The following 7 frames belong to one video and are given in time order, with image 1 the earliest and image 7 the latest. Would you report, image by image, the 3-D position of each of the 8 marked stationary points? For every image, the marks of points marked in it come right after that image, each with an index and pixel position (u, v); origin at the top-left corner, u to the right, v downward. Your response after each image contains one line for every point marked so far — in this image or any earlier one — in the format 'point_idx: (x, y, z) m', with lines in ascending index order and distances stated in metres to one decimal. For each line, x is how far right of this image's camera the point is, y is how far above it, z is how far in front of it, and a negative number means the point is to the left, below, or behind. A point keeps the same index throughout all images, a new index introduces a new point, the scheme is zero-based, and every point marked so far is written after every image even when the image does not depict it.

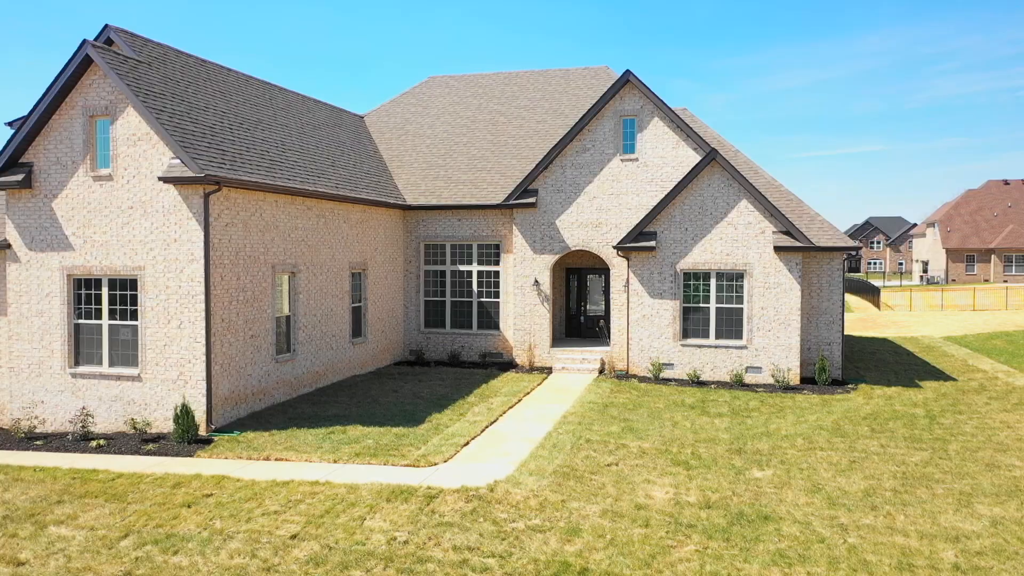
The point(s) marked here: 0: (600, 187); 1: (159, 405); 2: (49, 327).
0: (+1.9, +2.1, +17.8) m
1: (-5.2, -1.7, +12.5) m
2: (-7.1, -0.6, +12.9) m
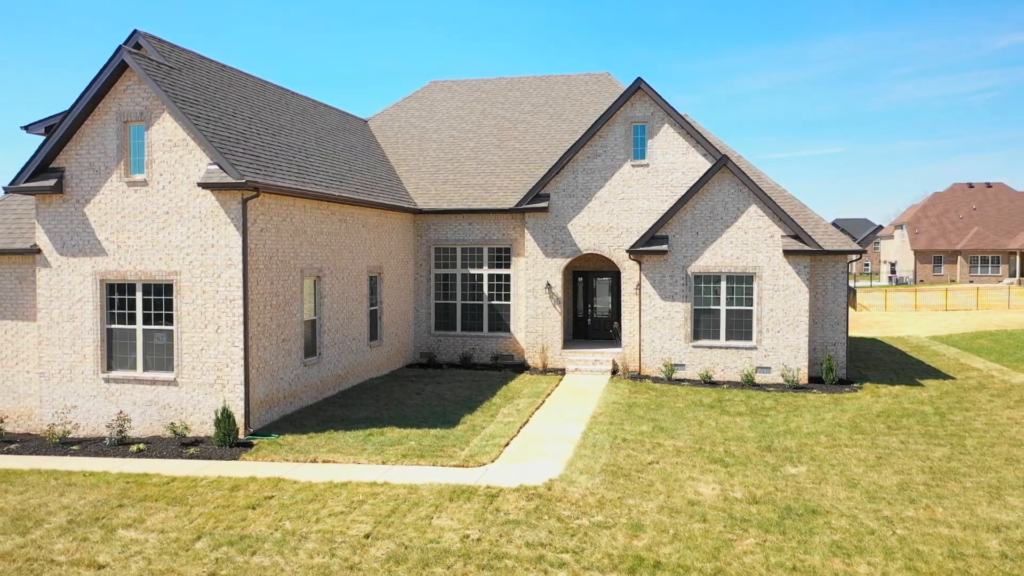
0: (+2.1, +2.1, +18.1) m
1: (-4.7, -1.8, +12.6) m
2: (-6.6, -0.7, +13.0) m
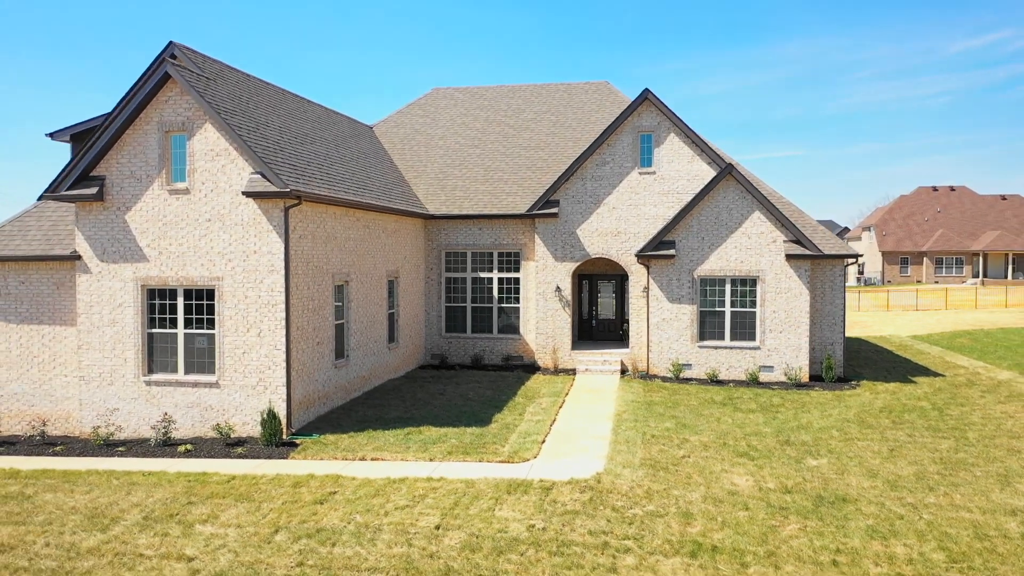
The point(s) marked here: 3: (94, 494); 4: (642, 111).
0: (+2.4, +2.0, +18.8) m
1: (-4.2, -1.9, +13.0) m
2: (-6.1, -0.7, +13.3) m
3: (-5.1, -2.5, +10.3) m
4: (+2.8, +3.9, +18.5) m
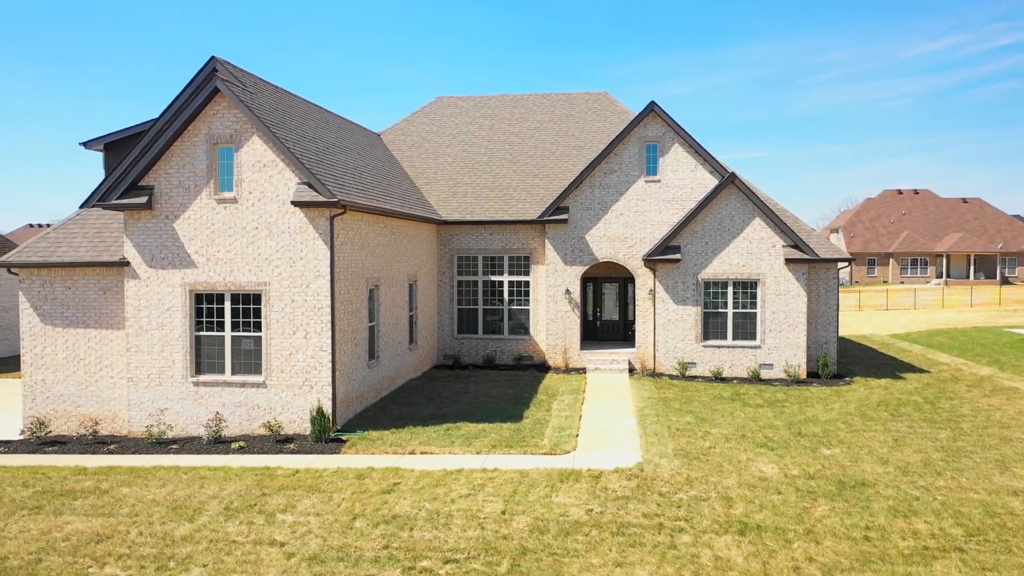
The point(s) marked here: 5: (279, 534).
0: (+2.7, +1.9, +19.8) m
1: (-3.6, -2.0, +13.6) m
2: (-5.6, -0.8, +13.9) m
3: (-4.4, -2.6, +10.9) m
4: (+3.1, +3.8, +19.5) m
5: (-2.6, -2.8, +9.4) m
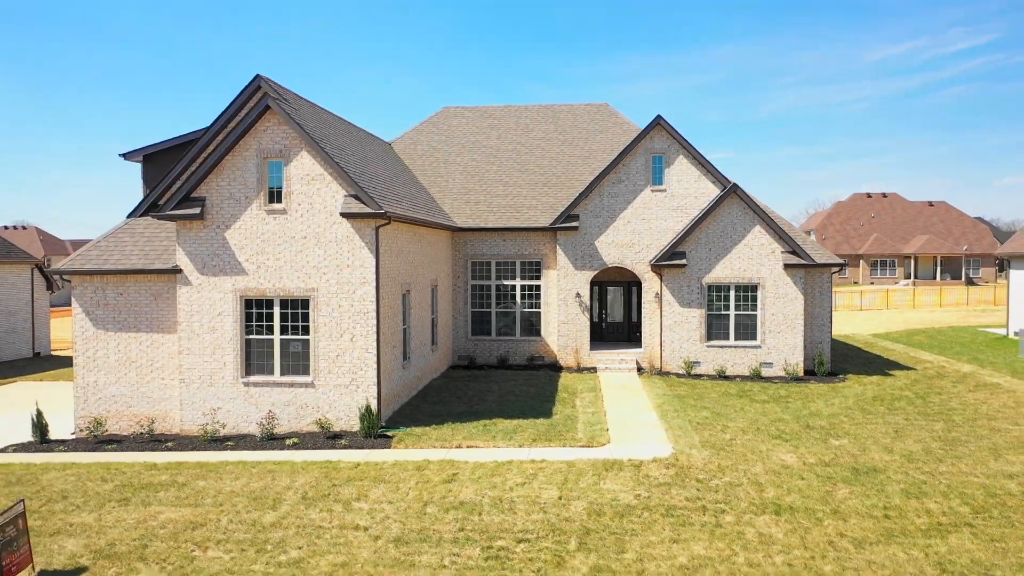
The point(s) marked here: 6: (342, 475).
0: (+3.0, +1.8, +20.9) m
1: (-3.1, -2.0, +14.5) m
2: (-5.0, -0.9, +14.7) m
3: (-3.7, -2.7, +11.8) m
4: (+3.5, +3.7, +20.6) m
5: (-1.9, -2.8, +10.4) m
6: (-2.4, -2.6, +11.9) m
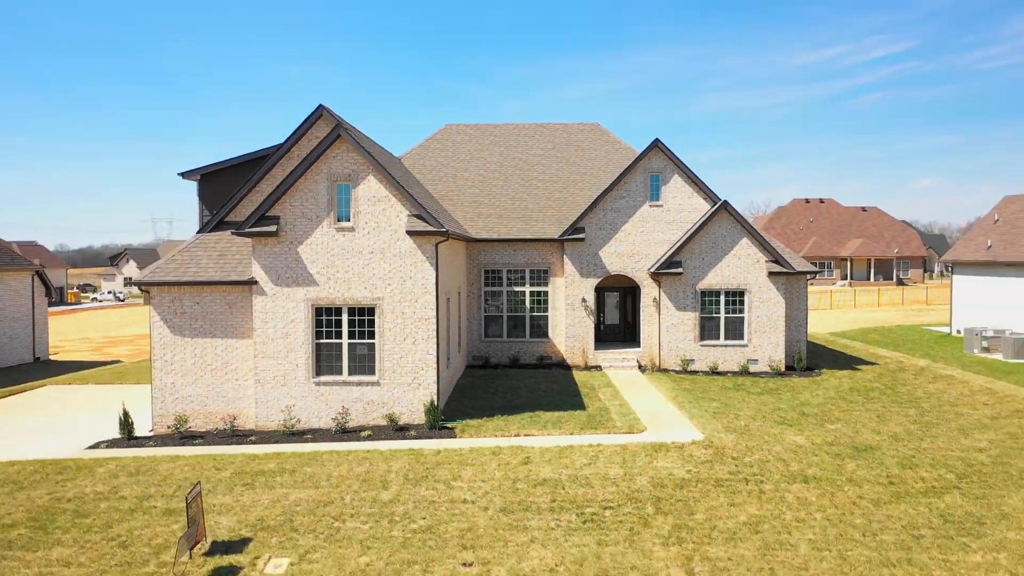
0: (+3.3, +1.7, +23.1) m
1: (-2.2, -2.2, +16.3) m
2: (-4.2, -1.1, +16.4) m
3: (-2.7, -2.9, +13.5) m
4: (+3.8, +3.6, +22.9) m
5: (-0.7, -3.0, +12.3) m
6: (-1.4, -2.8, +13.8) m
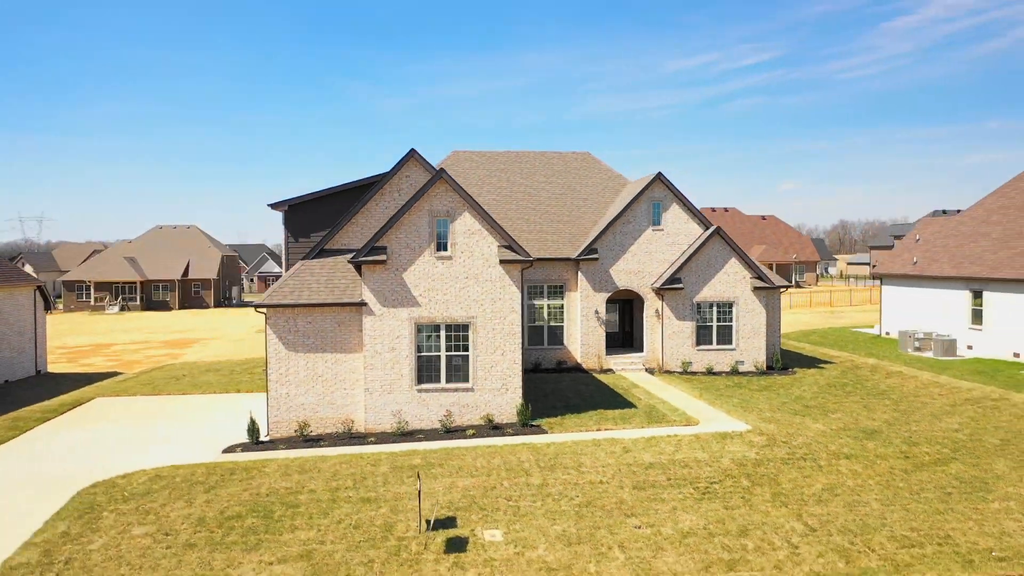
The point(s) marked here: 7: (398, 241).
0: (+4.0, +1.3, +26.7) m
1: (-0.5, -2.7, +19.2) m
2: (-2.5, -1.6, +18.9) m
3: (-0.6, -3.3, +16.4) m
4: (+4.5, +3.2, +26.5) m
5: (+1.5, -3.5, +15.4) m
6: (+0.7, -3.3, +16.8) m
7: (-2.5, +1.1, +18.9) m
